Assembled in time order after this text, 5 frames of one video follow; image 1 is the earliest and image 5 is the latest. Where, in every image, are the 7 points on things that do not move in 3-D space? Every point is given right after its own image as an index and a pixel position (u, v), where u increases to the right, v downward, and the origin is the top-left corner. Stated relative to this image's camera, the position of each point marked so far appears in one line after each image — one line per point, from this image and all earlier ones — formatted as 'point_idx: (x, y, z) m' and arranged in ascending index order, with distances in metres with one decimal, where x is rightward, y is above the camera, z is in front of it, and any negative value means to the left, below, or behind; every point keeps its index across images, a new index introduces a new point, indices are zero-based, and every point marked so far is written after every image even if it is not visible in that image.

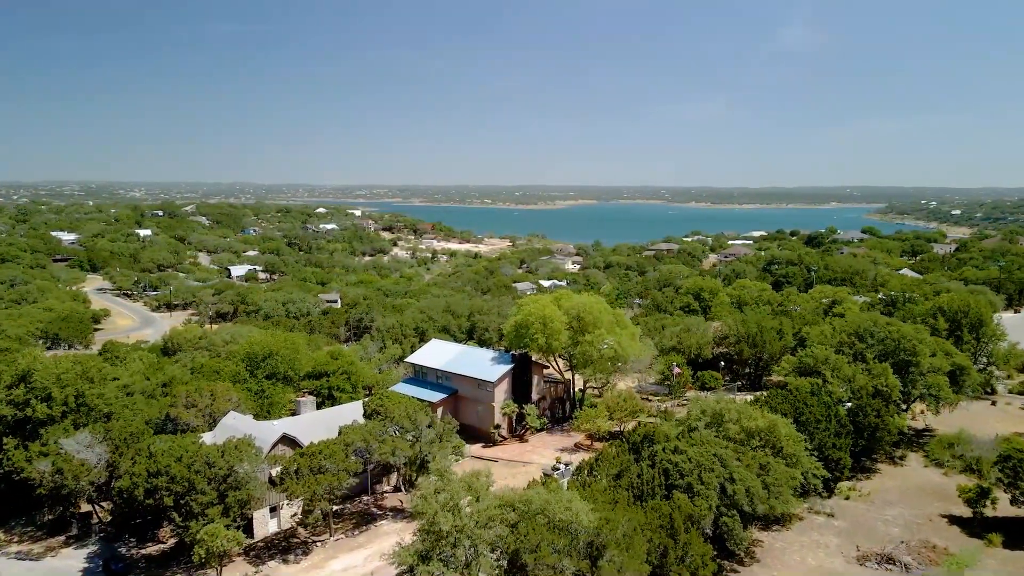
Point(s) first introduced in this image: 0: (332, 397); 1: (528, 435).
0: (-4.0, -2.4, +16.5) m
1: (+0.4, -3.5, +17.4) m
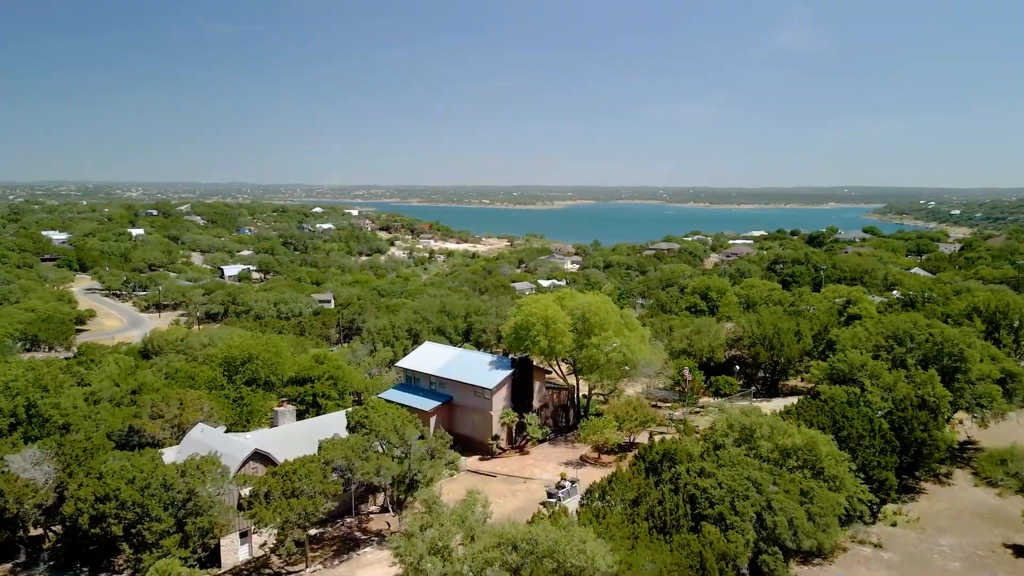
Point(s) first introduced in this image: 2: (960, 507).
0: (-4.0, -2.4, +15.3) m
1: (+0.4, -3.5, +16.2) m
2: (+9.2, -4.5, +15.1) m
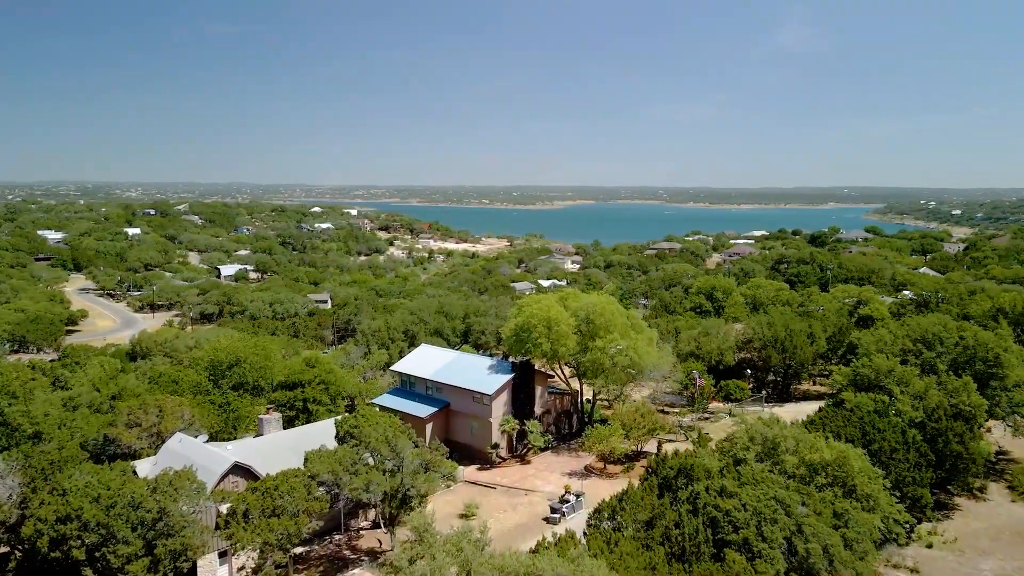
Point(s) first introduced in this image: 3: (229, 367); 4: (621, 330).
0: (-4.0, -2.4, +14.5) m
1: (+0.4, -3.5, +15.5) m
2: (+9.2, -4.5, +14.4) m
3: (-5.7, -1.6, +15.0) m
4: (+2.4, -0.9, +16.2) m
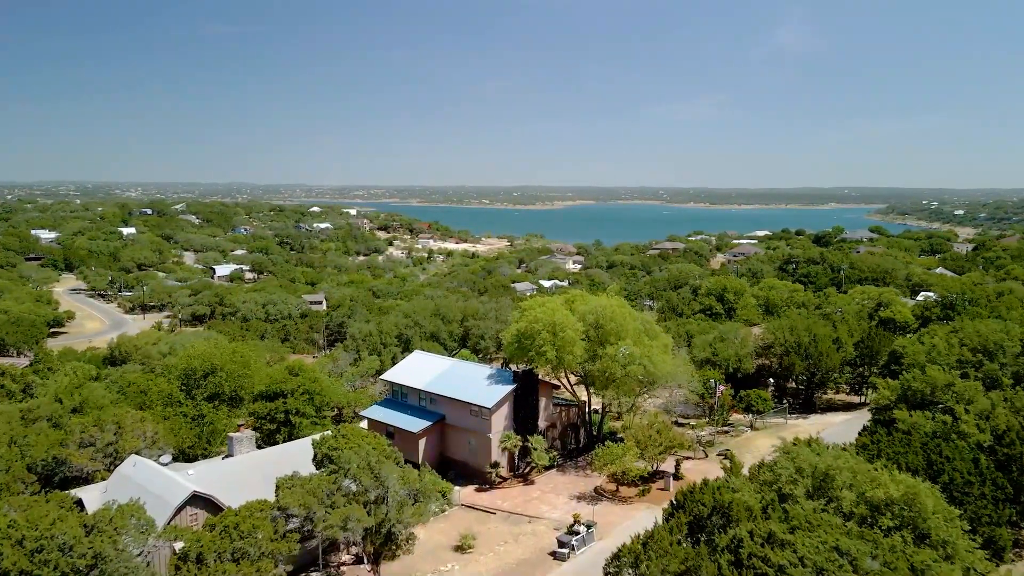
0: (-4.0, -2.4, +13.3) m
1: (+0.4, -3.5, +14.3) m
2: (+9.2, -4.5, +13.2) m
3: (-5.7, -1.6, +13.8) m
4: (+2.4, -0.9, +15.0) m
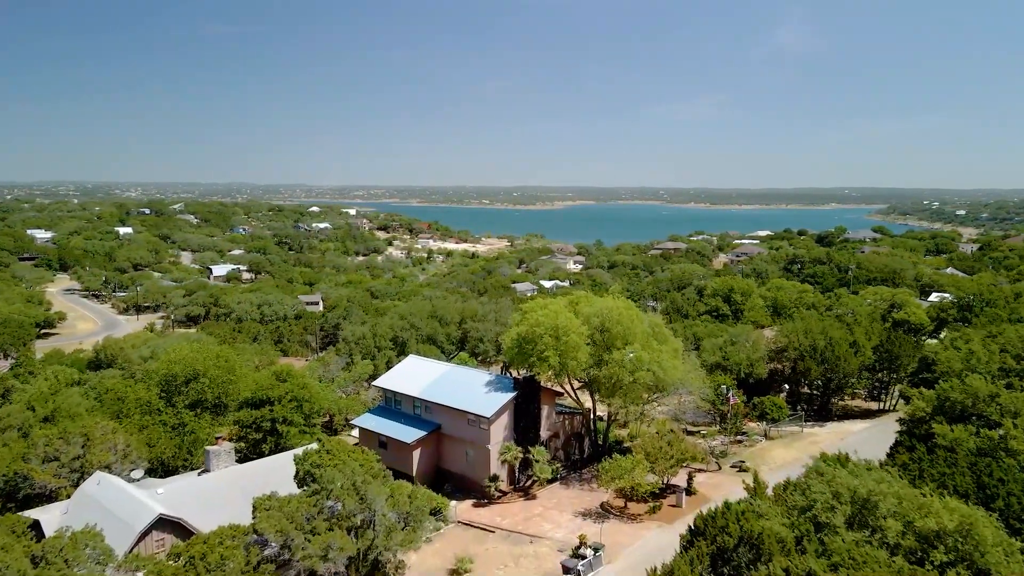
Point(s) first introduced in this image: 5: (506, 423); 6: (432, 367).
0: (-4.0, -2.4, +12.6) m
1: (+0.4, -3.5, +13.5) m
2: (+9.2, -4.6, +12.4) m
3: (-5.7, -1.6, +13.0) m
4: (+2.4, -1.0, +14.2) m
5: (-0.1, -2.3, +13.1) m
6: (-1.5, -1.5, +15.0) m
